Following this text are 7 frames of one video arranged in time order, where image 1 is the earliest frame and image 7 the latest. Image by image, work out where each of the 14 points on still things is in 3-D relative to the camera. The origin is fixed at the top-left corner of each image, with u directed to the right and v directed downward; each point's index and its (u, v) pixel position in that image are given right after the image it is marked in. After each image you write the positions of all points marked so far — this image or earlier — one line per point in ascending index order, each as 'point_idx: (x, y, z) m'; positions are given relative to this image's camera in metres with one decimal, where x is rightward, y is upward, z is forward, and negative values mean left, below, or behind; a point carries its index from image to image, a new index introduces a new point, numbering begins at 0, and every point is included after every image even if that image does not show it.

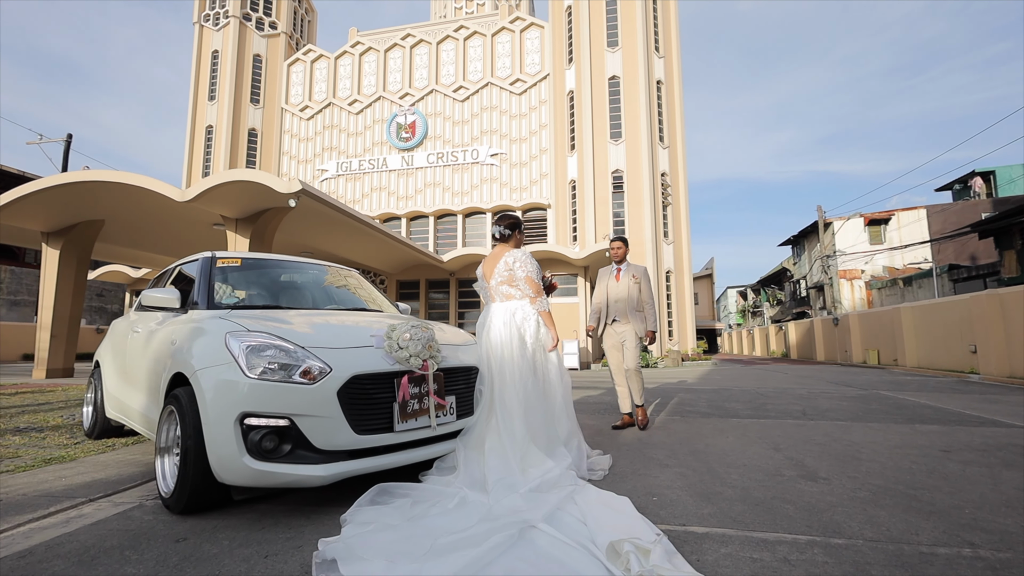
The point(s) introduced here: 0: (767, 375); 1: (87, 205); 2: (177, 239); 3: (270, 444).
0: (+7.0, -2.4, +12.8) m
1: (-9.3, +1.8, +10.3) m
2: (-8.8, +1.3, +12.3) m
3: (-1.2, -0.8, +2.3) m
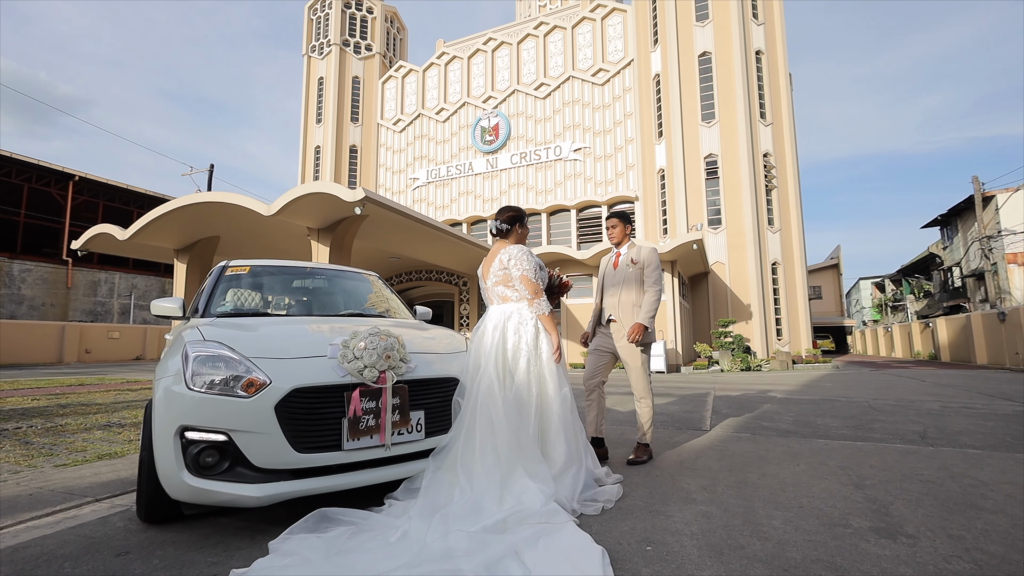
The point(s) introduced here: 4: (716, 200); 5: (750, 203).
0: (+8.8, -2.1, +10.7) m
1: (-7.7, +1.6, +11.7) m
2: (-6.7, +1.1, +13.6) m
3: (-1.4, -0.8, +2.2) m
4: (+8.2, +3.6, +19.0) m
5: (+9.3, +3.3, +18.4) m
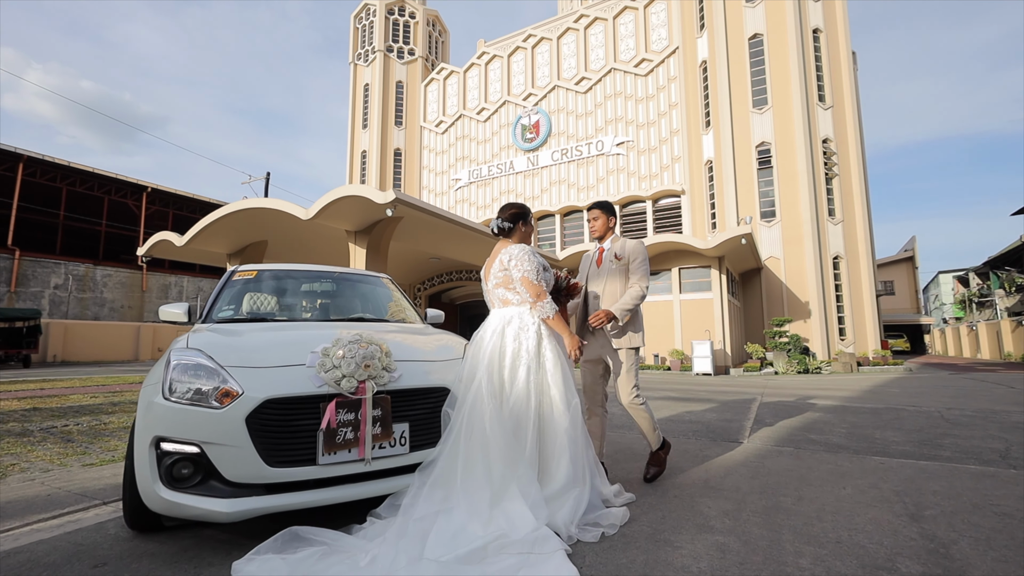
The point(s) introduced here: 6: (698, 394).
0: (+9.5, -2.0, +9.5) m
1: (-6.8, +1.5, +12.3) m
2: (-5.7, +1.1, +14.0) m
3: (-1.5, -0.8, +2.2) m
4: (+9.8, +3.7, +17.9) m
5: (+10.8, +3.4, +17.2) m
6: (+3.2, -1.8, +8.1) m
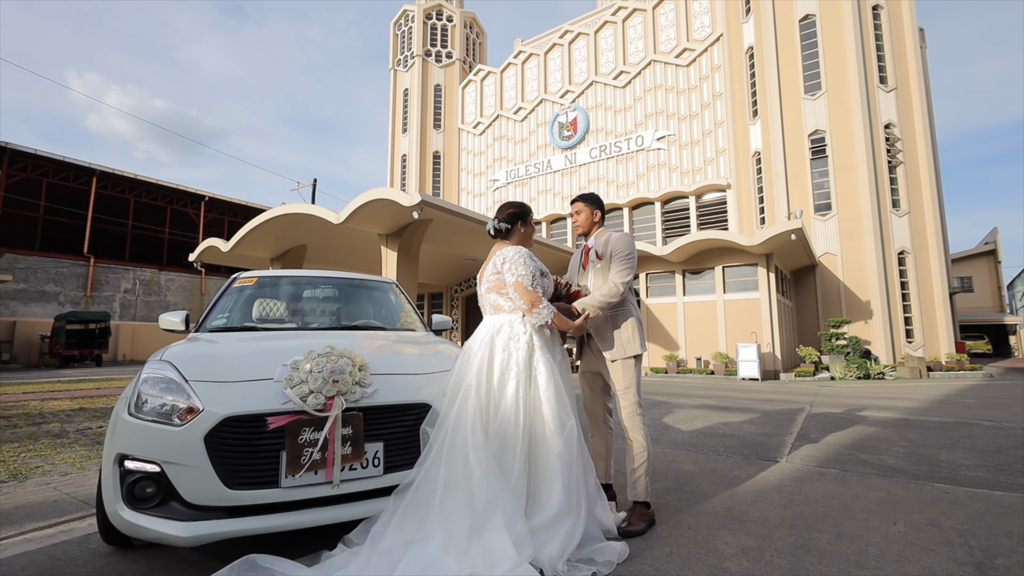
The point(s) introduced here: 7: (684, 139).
0: (+10.1, -2.0, +8.4) m
1: (-6.0, +1.4, +12.6) m
2: (-4.6, +1.0, +14.3) m
3: (-1.6, -0.9, +2.1) m
4: (+11.0, +3.8, +16.6) m
5: (+12.0, +3.5, +15.9) m
6: (+3.7, -1.8, +7.6) m
7: (+7.2, +6.2, +19.7) m
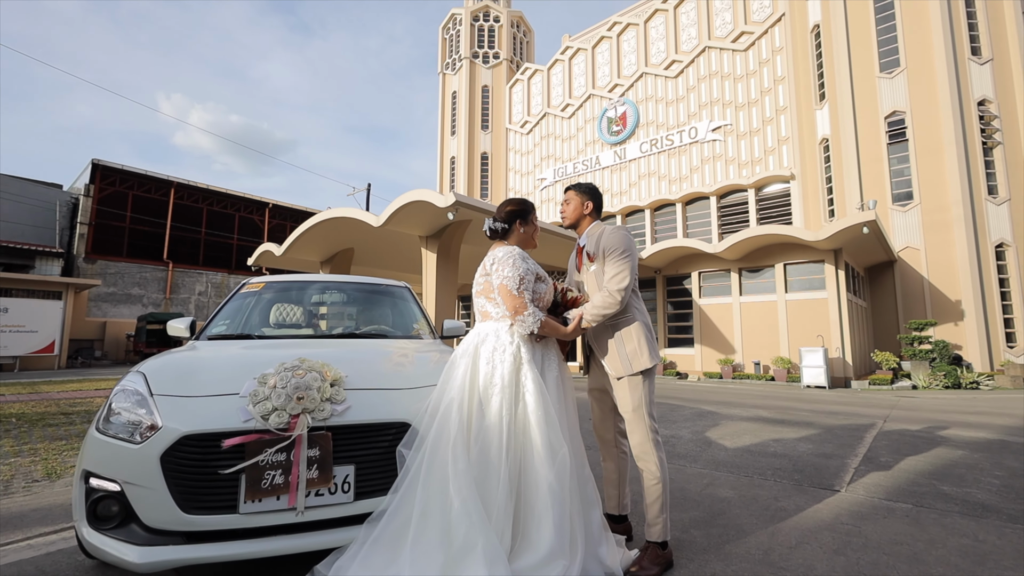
0: (+10.7, -1.9, +6.9) m
1: (-4.8, +1.4, +13.0) m
2: (-3.3, +0.9, +14.4) m
3: (-1.7, -0.9, +2.0) m
4: (+12.5, +3.8, +15.0) m
5: (+13.4, +3.6, +14.1) m
6: (+4.2, -1.8, +6.8) m
7: (+9.0, +6.2, +18.5) m
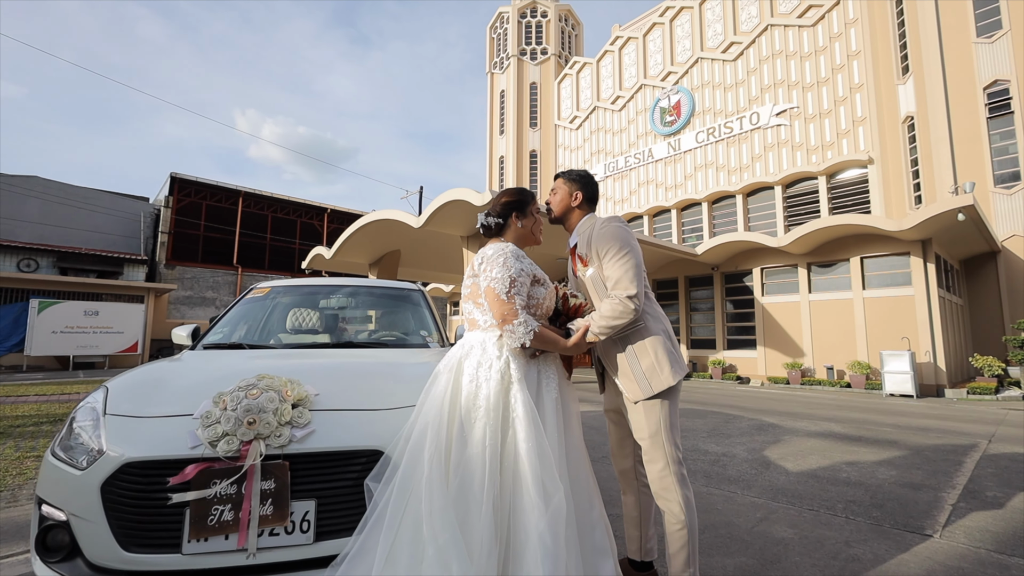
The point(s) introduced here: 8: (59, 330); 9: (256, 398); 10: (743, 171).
0: (+11.1, -1.8, +5.3) m
1: (-3.6, +1.3, +13.1) m
2: (-1.9, +0.9, +14.4) m
3: (-1.7, -1.0, +1.8) m
4: (+13.8, +4.0, +13.1) m
5: (+14.6, +3.7, +12.1) m
6: (+4.7, -1.8, +6.0) m
7: (+10.7, +6.4, +16.9) m
8: (-16.1, -1.5, +16.8) m
9: (-1.0, -0.4, +1.8) m
10: (+9.0, +4.6, +18.5) m
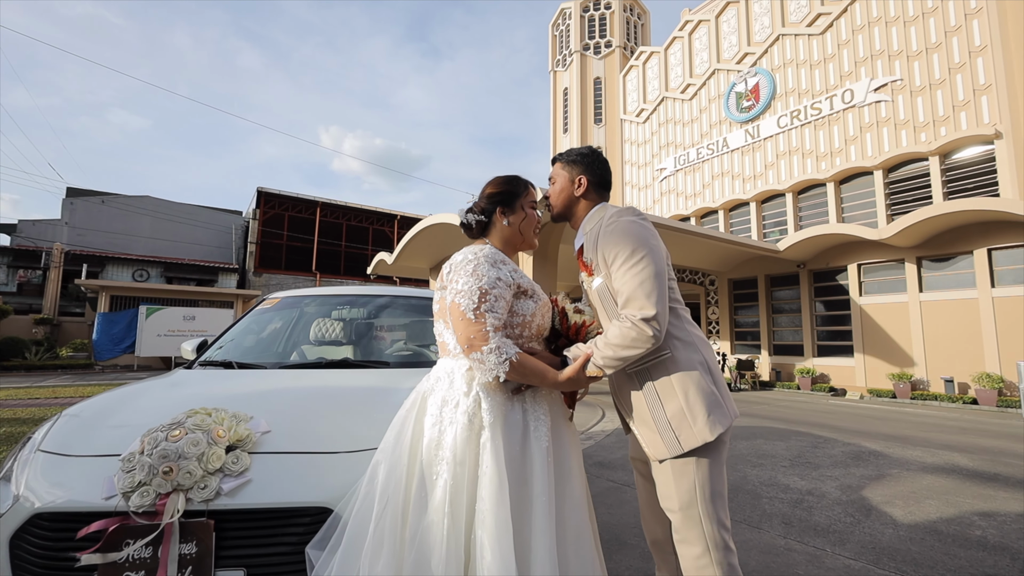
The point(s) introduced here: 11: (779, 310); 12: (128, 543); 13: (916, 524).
0: (+11.4, -1.7, +3.1) m
1: (-2.0, +1.2, +13.0) m
2: (-0.1, +0.8, +14.1) m
3: (-1.8, -1.0, +1.6) m
4: (+15.2, +4.1, +10.5) m
5: (+15.8, +3.9, +9.4) m
6: (+5.2, -1.8, +4.8) m
7: (+12.7, +6.4, +14.7) m
8: (-13.8, -1.8, +18.5) m
9: (-1.0, -0.5, +1.5) m
10: (+11.3, +4.6, +16.5) m
11: (+8.2, -0.7, +14.4) m
12: (-1.1, -0.8, +1.4) m
13: (+2.7, -1.6, +3.2) m
